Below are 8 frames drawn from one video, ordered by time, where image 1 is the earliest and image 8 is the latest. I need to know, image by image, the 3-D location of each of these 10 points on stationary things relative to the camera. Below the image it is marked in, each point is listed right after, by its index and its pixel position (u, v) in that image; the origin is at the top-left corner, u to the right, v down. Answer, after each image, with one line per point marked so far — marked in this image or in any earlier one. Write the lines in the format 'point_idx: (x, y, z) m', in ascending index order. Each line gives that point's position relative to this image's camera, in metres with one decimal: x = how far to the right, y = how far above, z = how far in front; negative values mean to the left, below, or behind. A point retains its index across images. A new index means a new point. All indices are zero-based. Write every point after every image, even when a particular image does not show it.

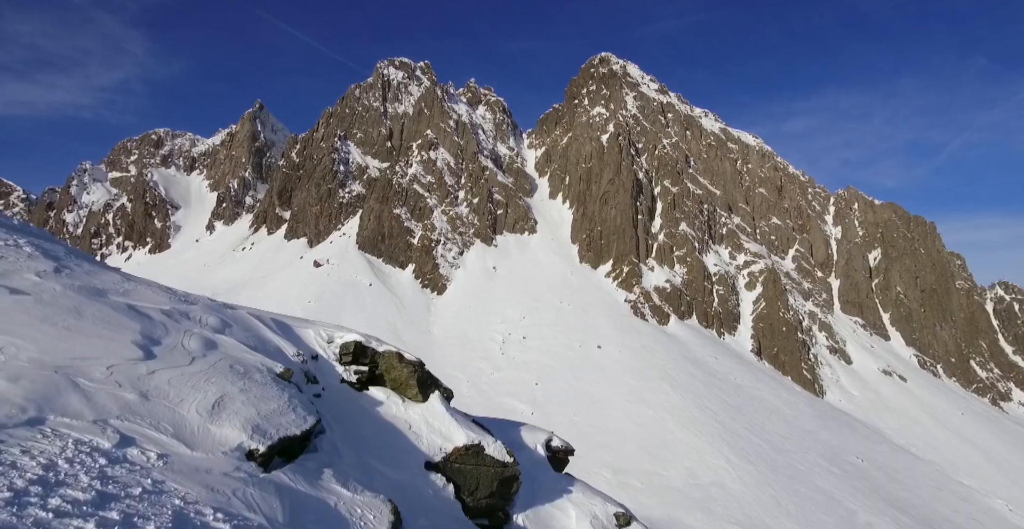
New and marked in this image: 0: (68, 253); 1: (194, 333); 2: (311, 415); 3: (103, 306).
0: (-10.2, +0.3, +13.0) m
1: (-5.7, -1.2, +10.2) m
2: (-3.2, -2.5, +9.1) m
3: (-7.1, -0.7, +9.8) m
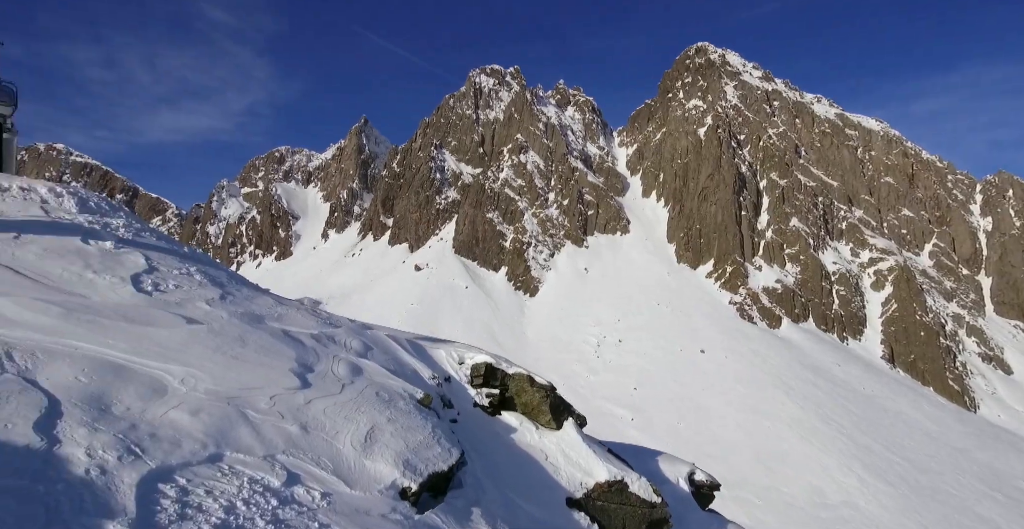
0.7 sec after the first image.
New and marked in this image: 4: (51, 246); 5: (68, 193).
0: (-7.0, -0.4, +14.2) m
1: (-3.2, -1.8, +10.6) m
2: (-0.9, -2.9, +9.0) m
3: (-4.6, -1.3, +10.4) m
4: (-9.6, +0.4, +11.9) m
5: (-11.6, +1.9, +15.0) m
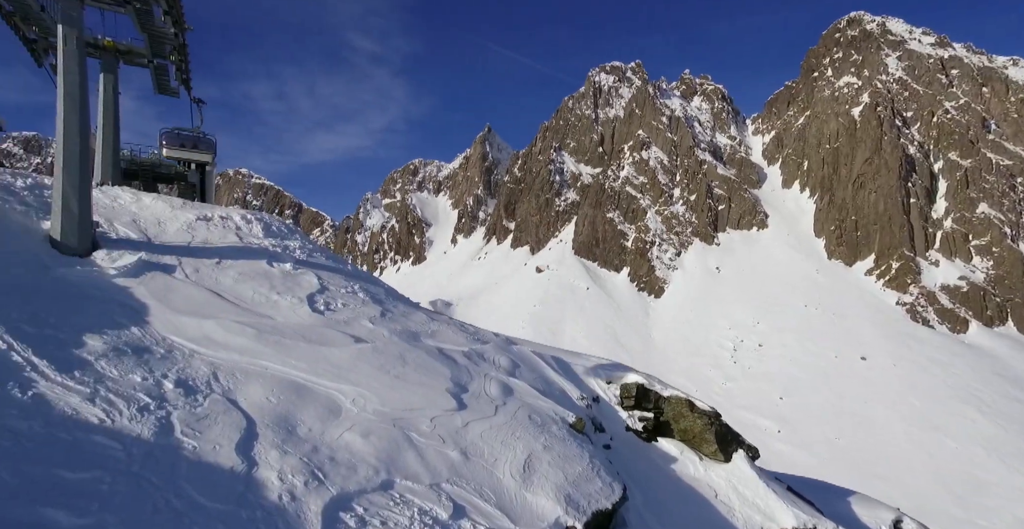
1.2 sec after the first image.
0: (-3.3, -0.8, +15.1) m
1: (-0.4, -2.1, +10.7) m
2: (+1.5, -3.2, +8.5) m
3: (-1.8, -1.7, +10.8) m
4: (-6.4, -0.1, +13.4) m
5: (-7.6, +1.4, +16.9) m
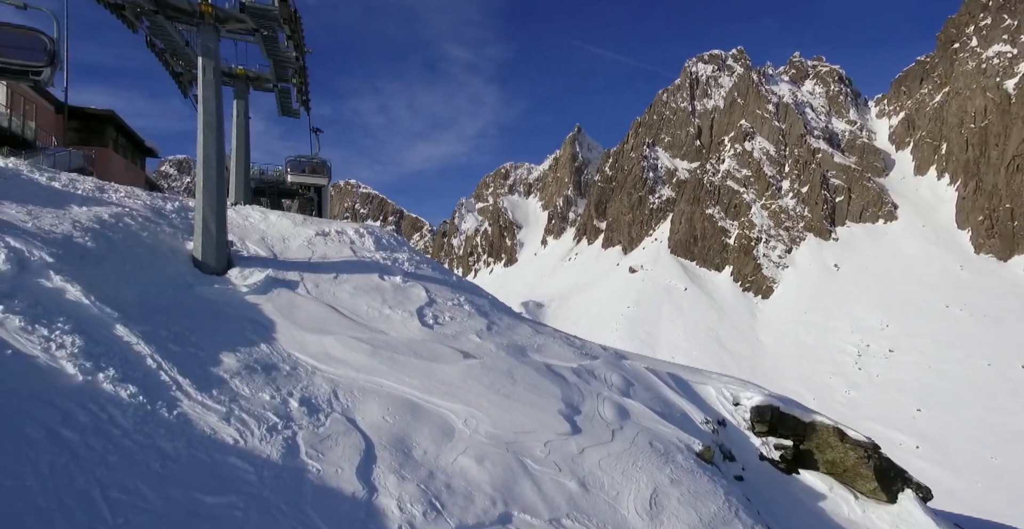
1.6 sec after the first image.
0: (-0.5, -1.1, +15.0) m
1: (+1.7, -2.4, +10.2) m
2: (+3.2, -3.5, +7.7) m
3: (+0.3, -1.9, +10.6) m
4: (-3.8, -0.5, +13.9) m
5: (-4.5, +1.0, +17.5) m
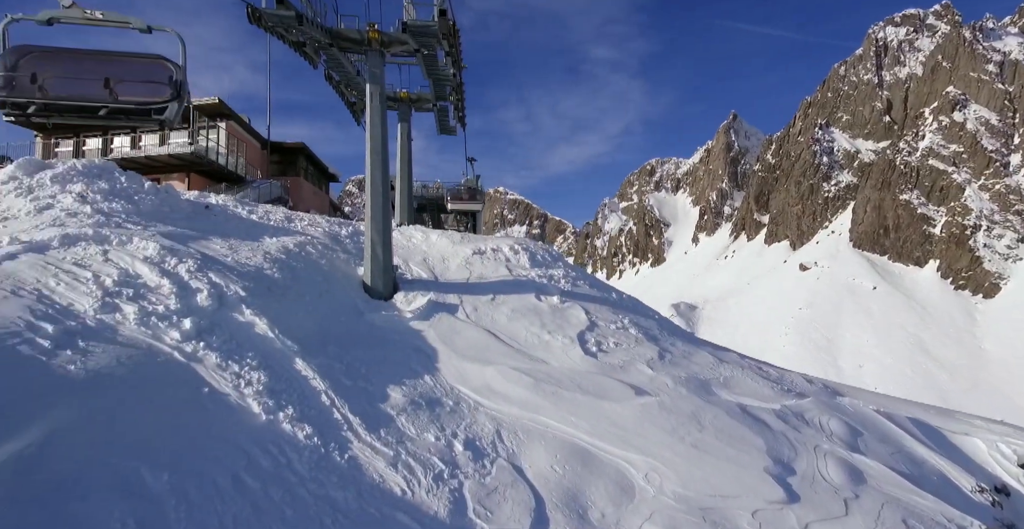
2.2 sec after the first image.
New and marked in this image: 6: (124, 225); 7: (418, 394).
0: (+3.6, -1.5, +13.6) m
1: (+4.5, -2.7, +8.3) m
2: (+5.4, -3.7, +5.6) m
3: (+3.2, -2.3, +9.1) m
4: (+0.1, -1.0, +13.4) m
5: (+0.3, +0.5, +17.1) m
6: (-7.6, +0.8, +11.2) m
7: (-1.6, -2.2, +9.5) m
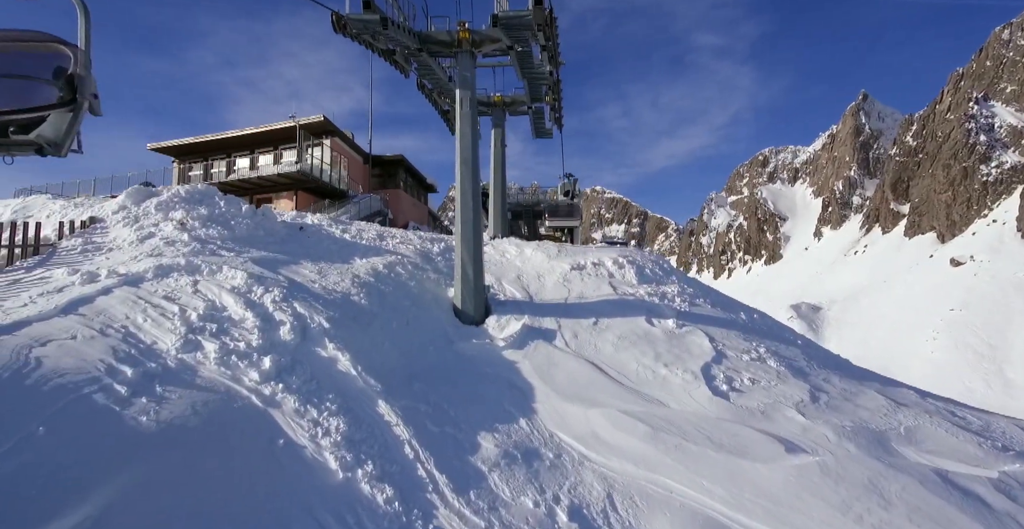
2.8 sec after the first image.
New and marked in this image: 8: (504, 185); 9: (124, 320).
0: (+5.8, -1.8, +11.3) m
1: (+5.8, -3.0, +6.0) m
2: (+6.2, -4.0, +3.1) m
3: (+4.7, -2.6, +6.9) m
4: (+2.4, -1.4, +11.7) m
5: (+3.2, +0.1, +15.3) m
6: (-5.7, +0.3, +11.0) m
7: (0.0, -2.6, +8.2) m
8: (-0.3, +2.7, +19.3) m
9: (-5.8, -0.8, +8.5) m
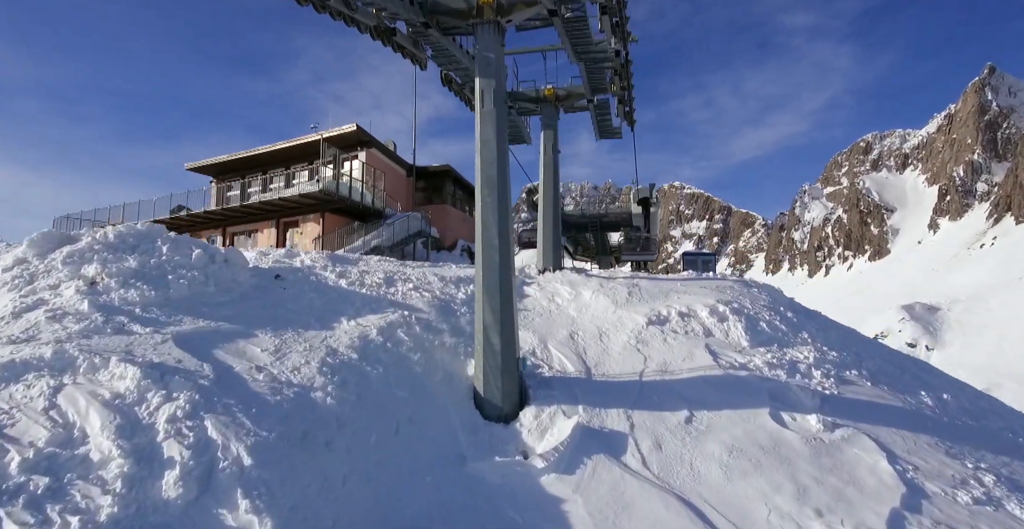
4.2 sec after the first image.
0: (+6.3, -2.7, +6.3) m
1: (+5.6, -3.8, +1.0) m
2: (+5.6, -4.8, -1.9) m
3: (+4.7, -3.5, +2.1) m
4: (+3.0, -2.3, +7.2) m
5: (+4.3, -0.8, +10.7) m
6: (-5.1, -0.8, +7.6) m
7: (+0.2, -3.6, +4.0) m
8: (+1.3, +1.7, +15.1) m
9: (-5.6, -1.9, +5.1) m
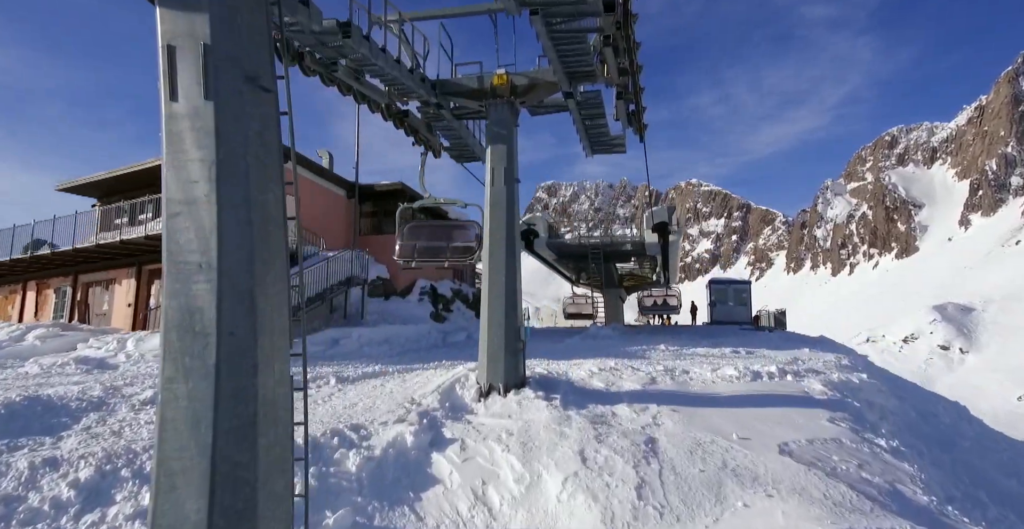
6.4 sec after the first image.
0: (+5.0, -4.3, -0.2) m
1: (+4.1, -5.5, -5.5) m
2: (+4.1, -6.5, -8.4) m
3: (+3.2, -5.2, -4.4) m
4: (+1.6, -4.0, +0.7) m
5: (+3.0, -2.5, +4.1) m
6: (-6.5, -2.6, +1.3) m
7: (-1.2, -5.2, -2.4) m
8: (+0.2, +0.1, +8.7) m
9: (-7.0, -3.7, -1.1) m
